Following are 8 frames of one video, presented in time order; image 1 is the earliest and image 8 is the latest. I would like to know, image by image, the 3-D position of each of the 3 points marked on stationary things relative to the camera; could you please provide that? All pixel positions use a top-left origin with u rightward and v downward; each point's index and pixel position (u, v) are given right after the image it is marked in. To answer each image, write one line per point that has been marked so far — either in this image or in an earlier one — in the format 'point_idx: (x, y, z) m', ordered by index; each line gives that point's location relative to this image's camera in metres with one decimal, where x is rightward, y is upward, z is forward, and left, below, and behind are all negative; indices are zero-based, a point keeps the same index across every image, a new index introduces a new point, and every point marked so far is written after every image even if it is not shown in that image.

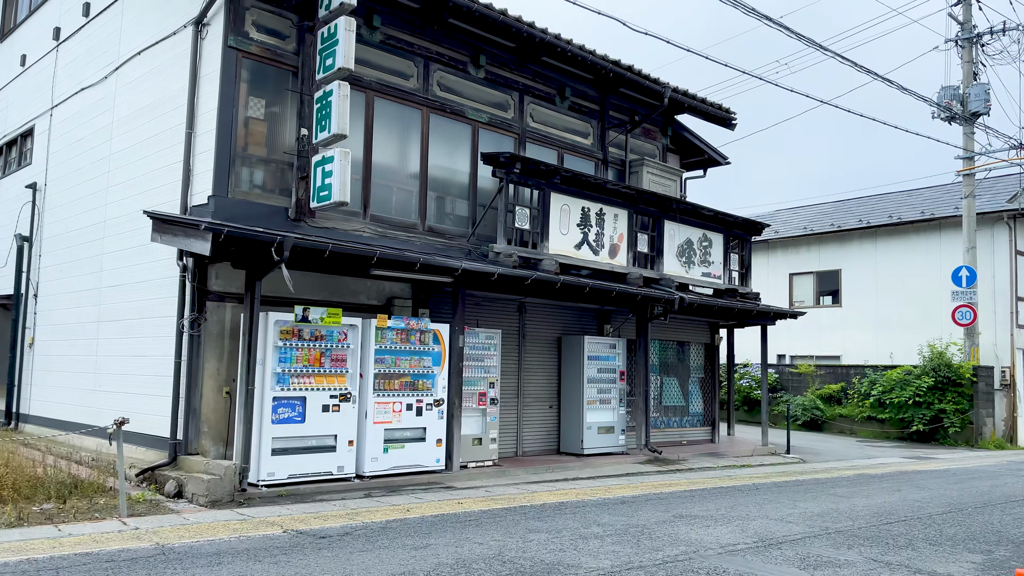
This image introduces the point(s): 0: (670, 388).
0: (+3.1, -2.0, +16.3) m
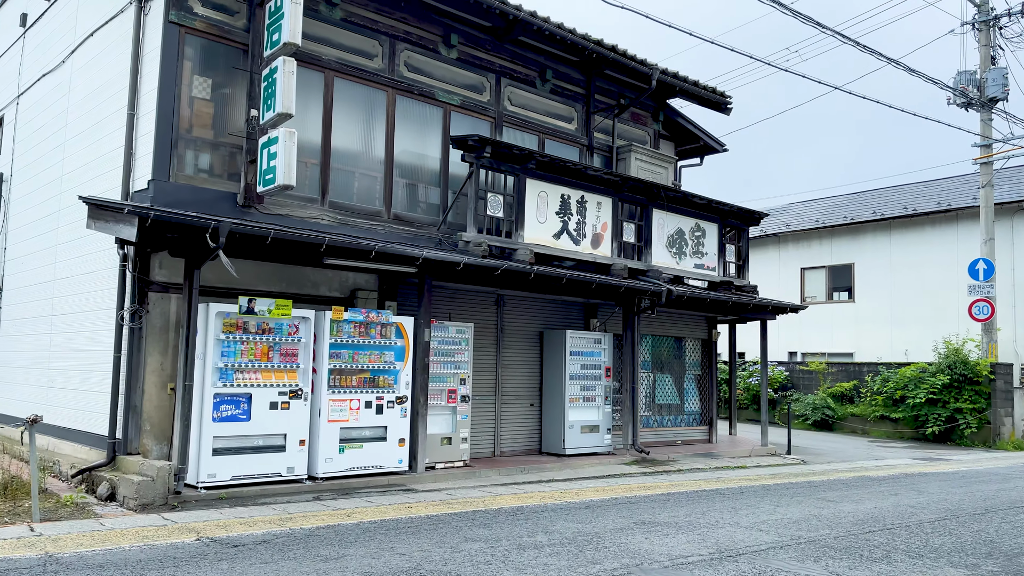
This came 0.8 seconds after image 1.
0: (+2.8, -1.8, +15.6) m
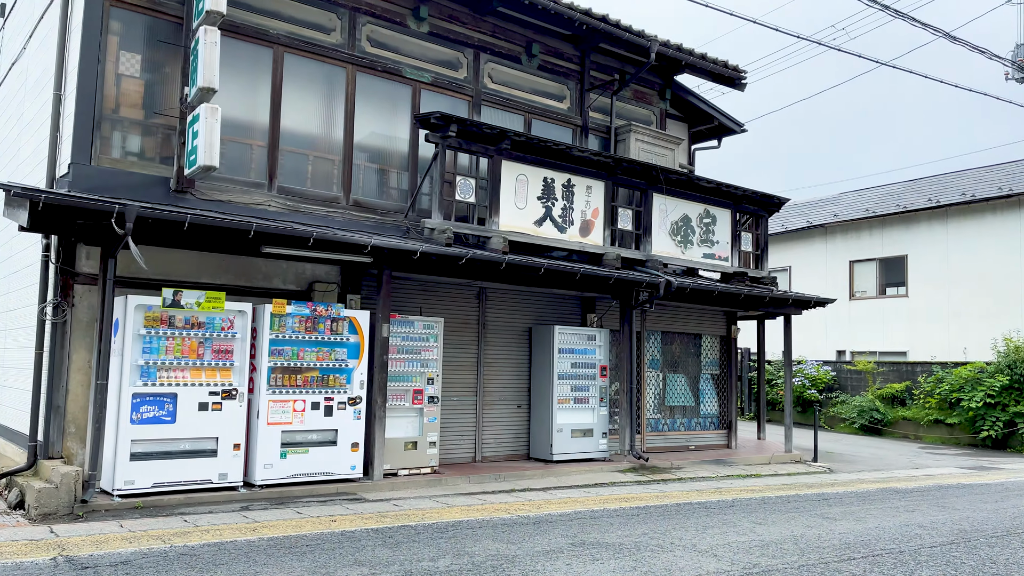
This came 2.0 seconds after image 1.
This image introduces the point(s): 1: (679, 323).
0: (+2.8, -1.7, +14.4) m
1: (+2.9, -0.6, +14.6) m
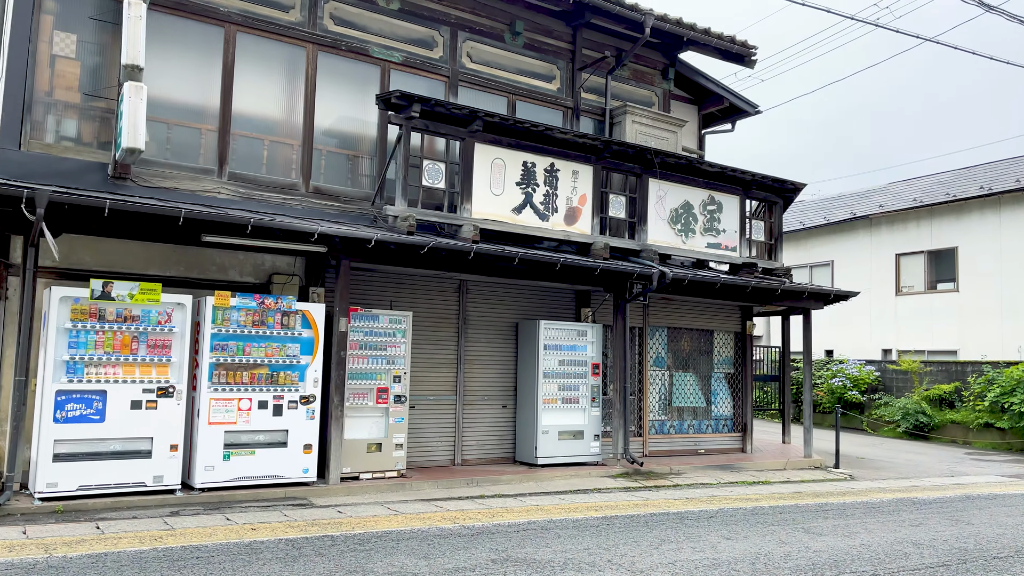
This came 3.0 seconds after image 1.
0: (+2.8, -1.6, +13.5) m
1: (+2.9, -0.5, +13.6) m
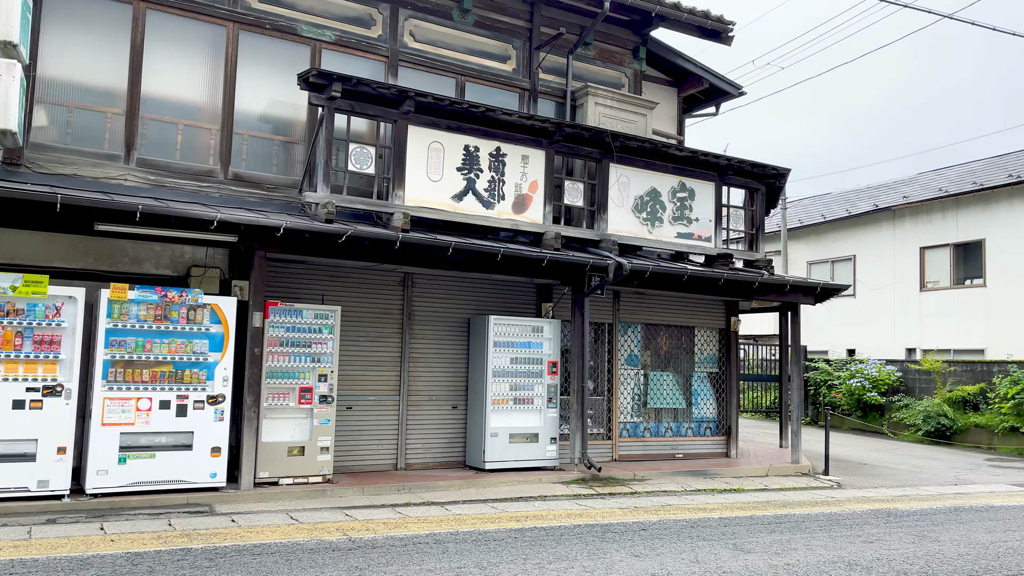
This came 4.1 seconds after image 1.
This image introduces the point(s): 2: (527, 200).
0: (+2.3, -1.5, +12.7) m
1: (+2.3, -0.4, +12.8) m
2: (+0.2, +1.1, +10.2) m
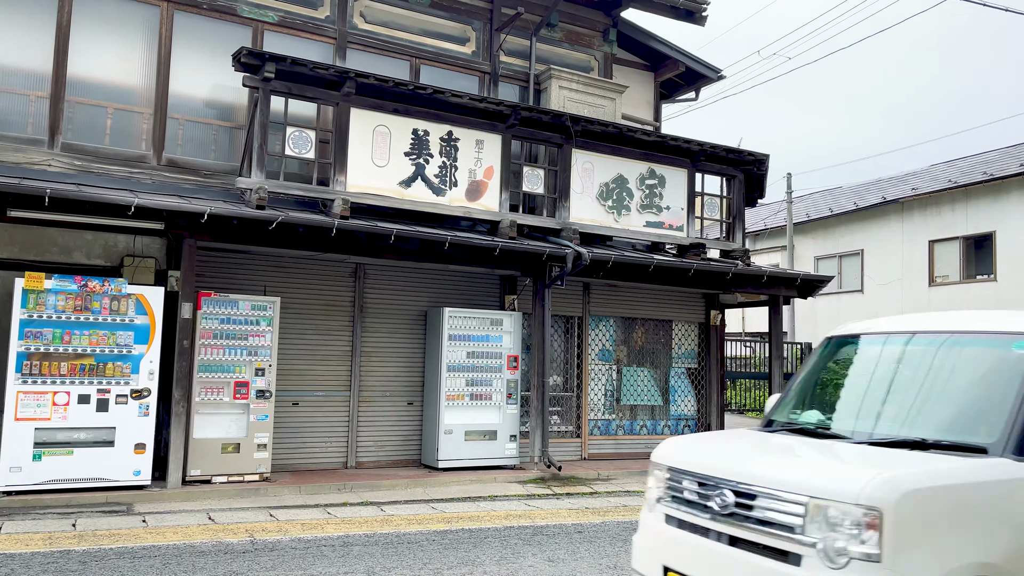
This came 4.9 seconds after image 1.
0: (+1.8, -1.4, +12.2) m
1: (+1.9, -0.3, +12.3) m
2: (-0.4, +1.2, +9.8) m
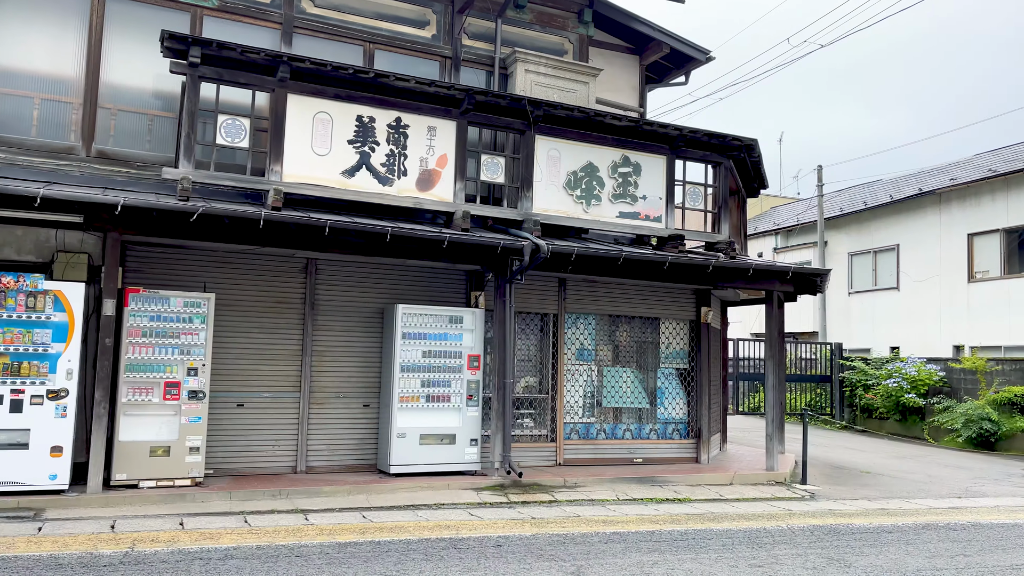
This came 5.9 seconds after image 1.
0: (+1.5, -1.3, +11.5) m
1: (+1.6, -0.2, +11.6) m
2: (-0.9, +1.2, +9.2) m
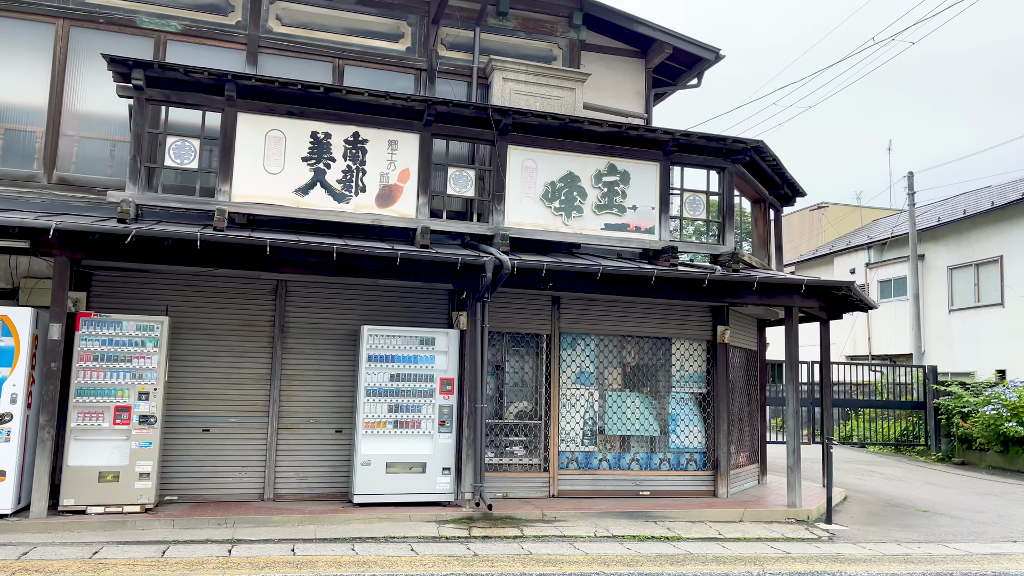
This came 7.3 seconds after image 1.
0: (+1.4, -1.5, +10.7) m
1: (+1.5, -0.5, +10.8) m
2: (-1.2, +1.0, +8.9) m
